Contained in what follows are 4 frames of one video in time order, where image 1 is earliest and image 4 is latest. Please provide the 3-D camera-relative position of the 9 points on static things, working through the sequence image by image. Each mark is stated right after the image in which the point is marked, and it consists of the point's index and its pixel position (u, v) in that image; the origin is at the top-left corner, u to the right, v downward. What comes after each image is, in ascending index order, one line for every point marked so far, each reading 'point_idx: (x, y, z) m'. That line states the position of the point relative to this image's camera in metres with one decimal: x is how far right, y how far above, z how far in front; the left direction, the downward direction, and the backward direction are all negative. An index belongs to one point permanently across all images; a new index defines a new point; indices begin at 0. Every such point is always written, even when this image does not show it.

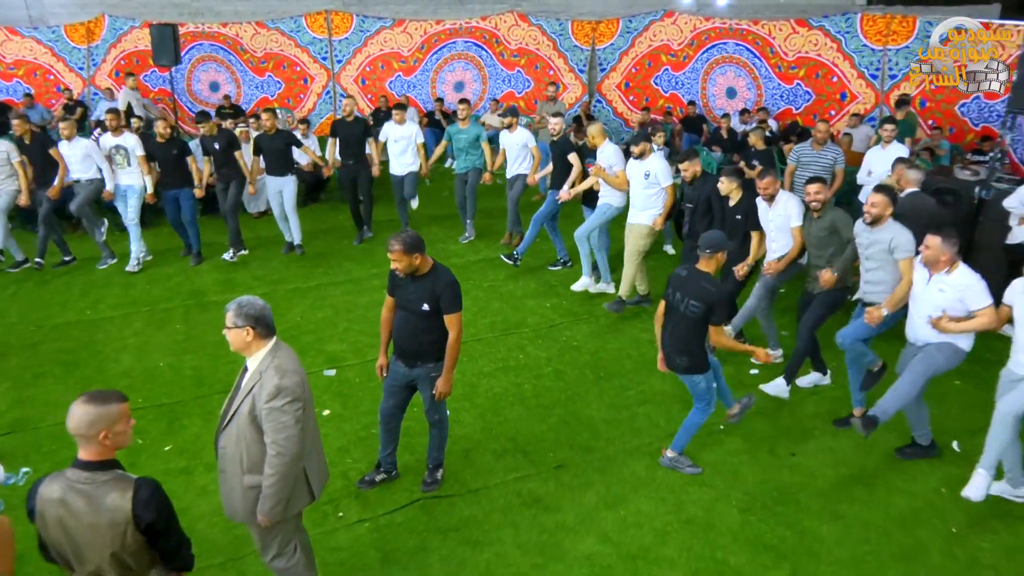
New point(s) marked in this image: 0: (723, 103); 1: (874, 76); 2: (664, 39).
0: (+3.9, +3.4, +13.7) m
1: (+5.9, +3.4, +12.1) m
2: (+2.8, +4.6, +13.8) m
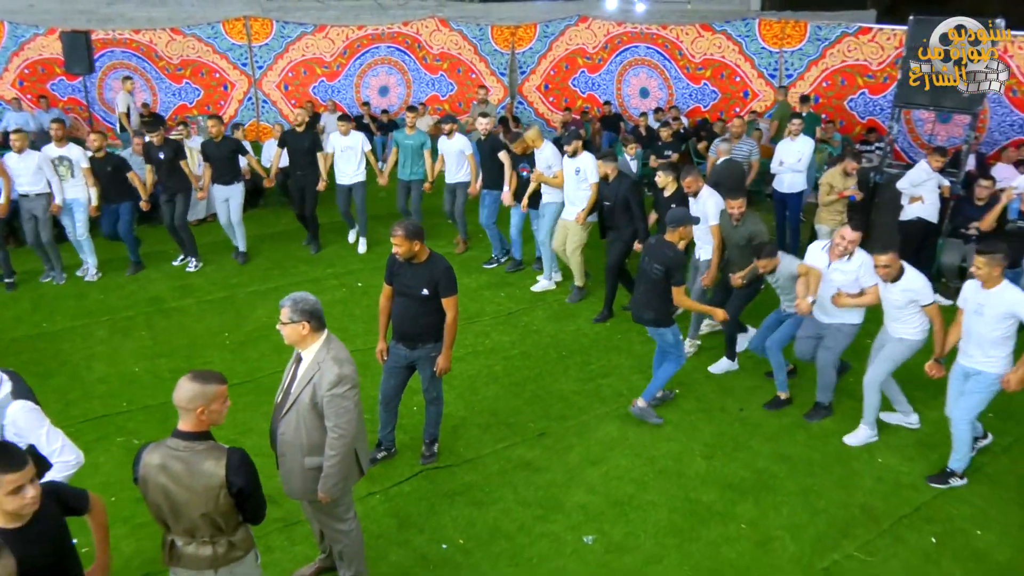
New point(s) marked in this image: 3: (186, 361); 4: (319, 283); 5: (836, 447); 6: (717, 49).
0: (+2.4, +3.6, +14.6) m
1: (+4.7, +3.8, +13.2) m
2: (+1.3, +4.8, +14.6) m
3: (-2.9, -0.7, +6.7) m
4: (-2.2, +0.1, +8.5) m
5: (+2.4, -1.2, +5.6) m
6: (+3.8, +4.4, +13.7) m
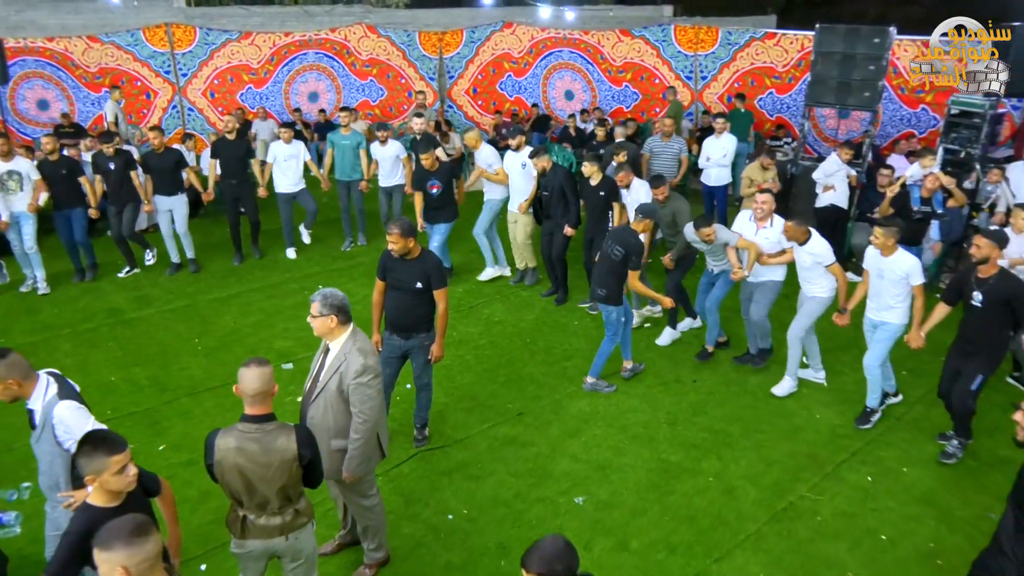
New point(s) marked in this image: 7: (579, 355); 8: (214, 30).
0: (+1.0, +3.8, +15.3) m
1: (+3.4, +4.0, +14.2) m
2: (-0.1, +4.9, +15.1) m
3: (-3.2, -0.7, +6.8) m
4: (-2.7, 0.0, +8.6) m
5: (+2.3, -1.0, +6.3) m
6: (+2.4, +4.6, +14.5) m
7: (+0.6, -0.6, +7.1) m
8: (-5.8, +5.1, +14.5) m
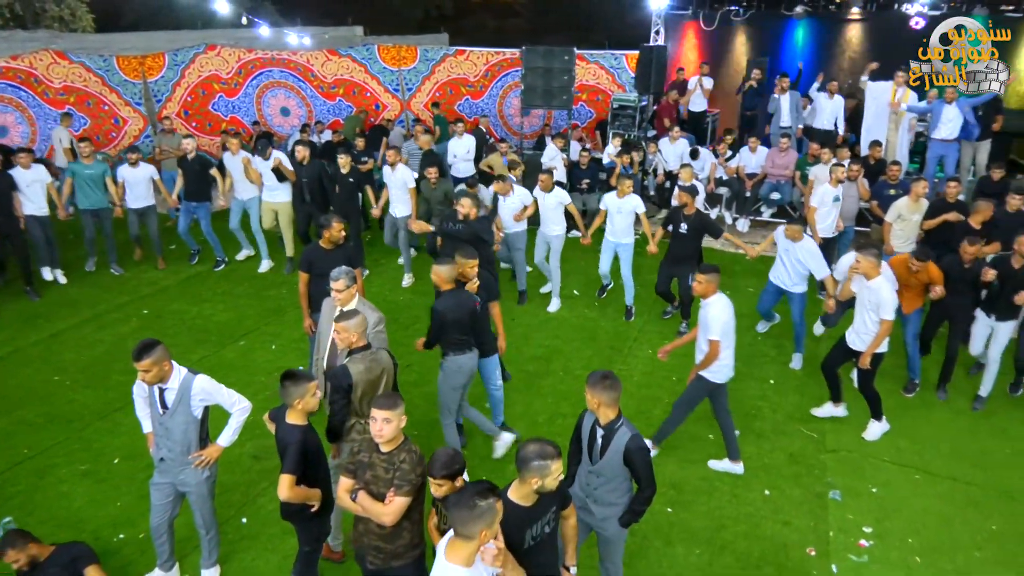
0: (-5.1, +3.6, +16.2) m
1: (-2.5, +4.3, +16.2) m
2: (-6.2, +4.6, +15.5) m
3: (-4.3, -1.1, +6.8) m
4: (-4.8, -0.4, +8.7) m
5: (+0.8, -0.4, +8.8) m
6: (-3.6, +4.7, +16.1) m
7: (-1.1, -0.4, +8.8) m
8: (-11.0, +3.8, +12.5) m
